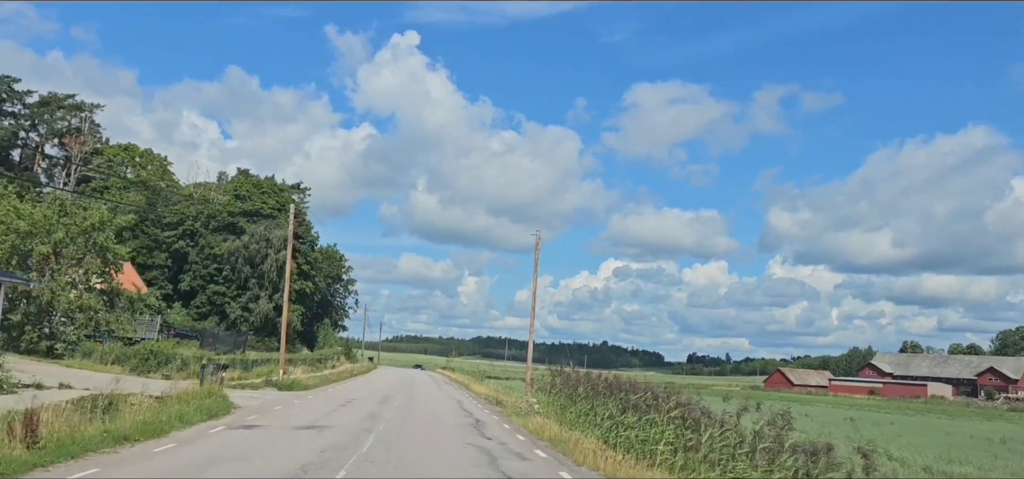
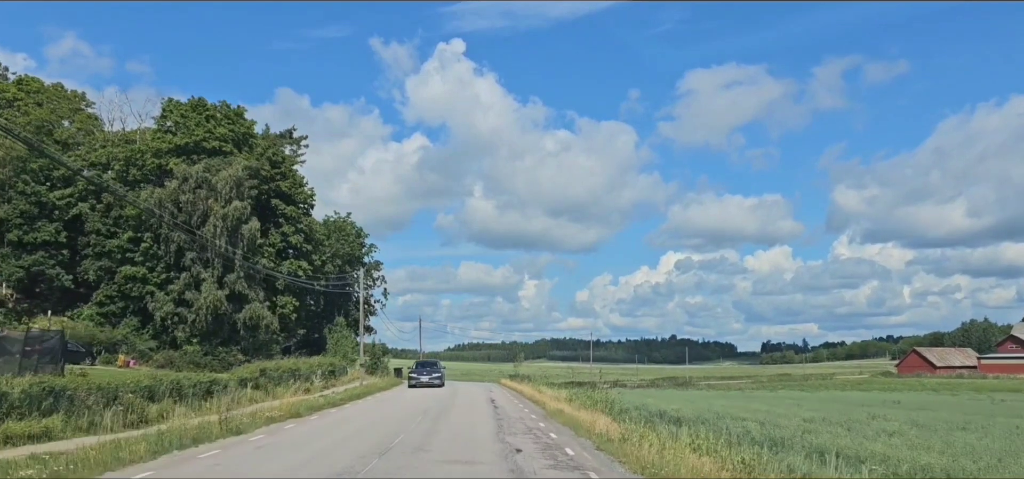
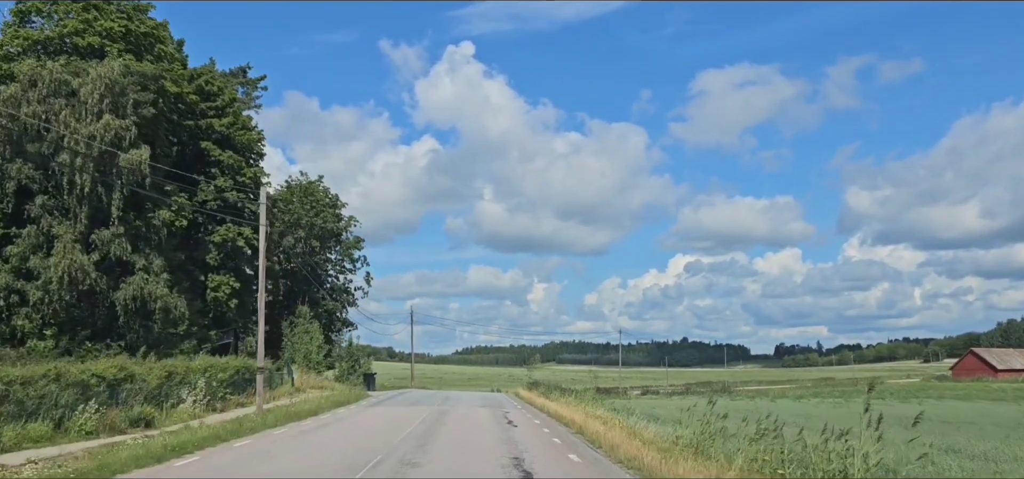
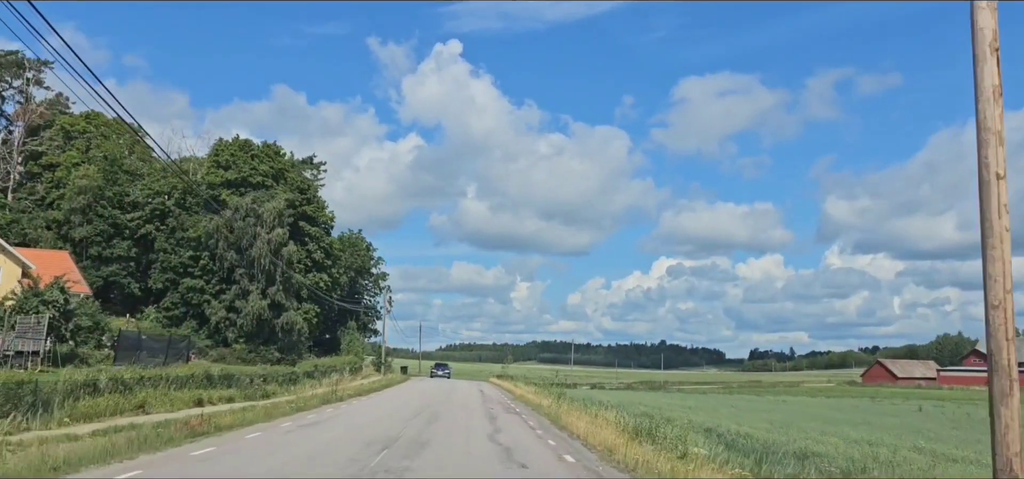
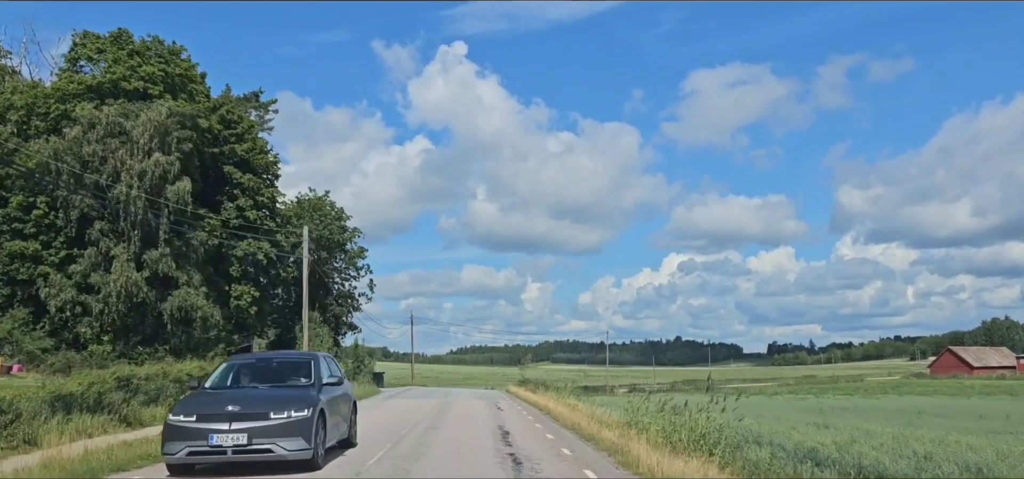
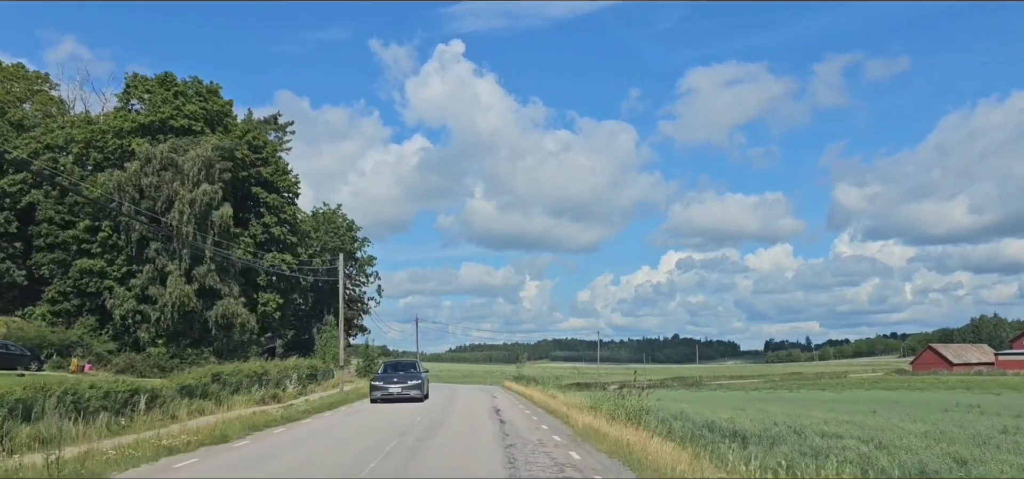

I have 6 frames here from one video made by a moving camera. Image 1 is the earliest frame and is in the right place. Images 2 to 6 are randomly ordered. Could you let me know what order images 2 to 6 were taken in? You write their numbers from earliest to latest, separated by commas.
4, 2, 6, 5, 3
